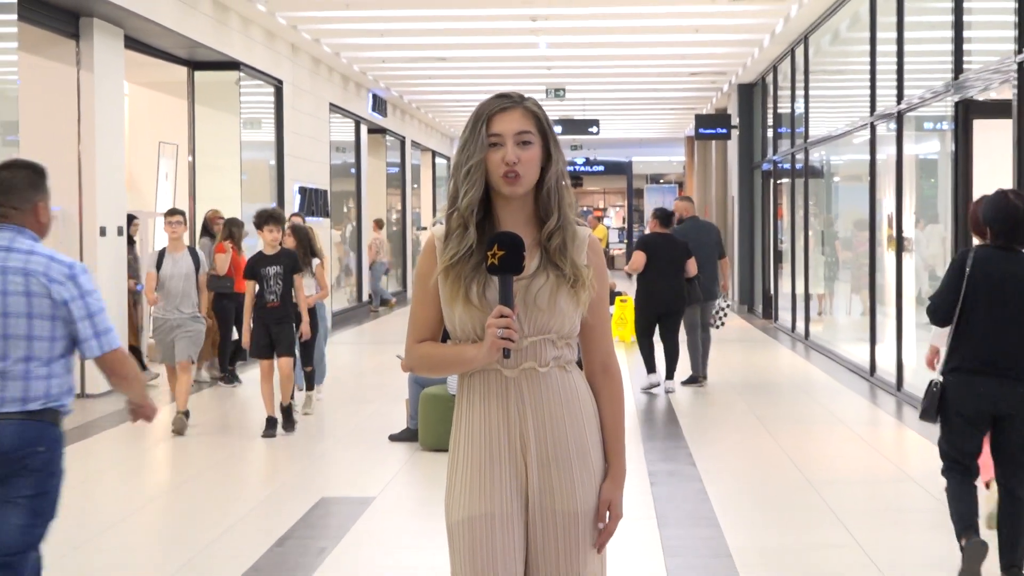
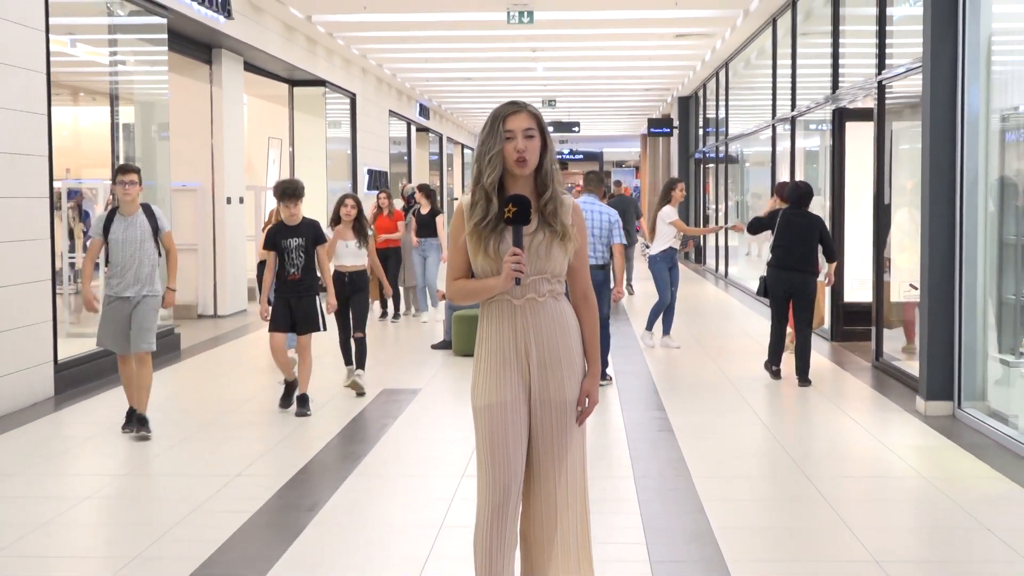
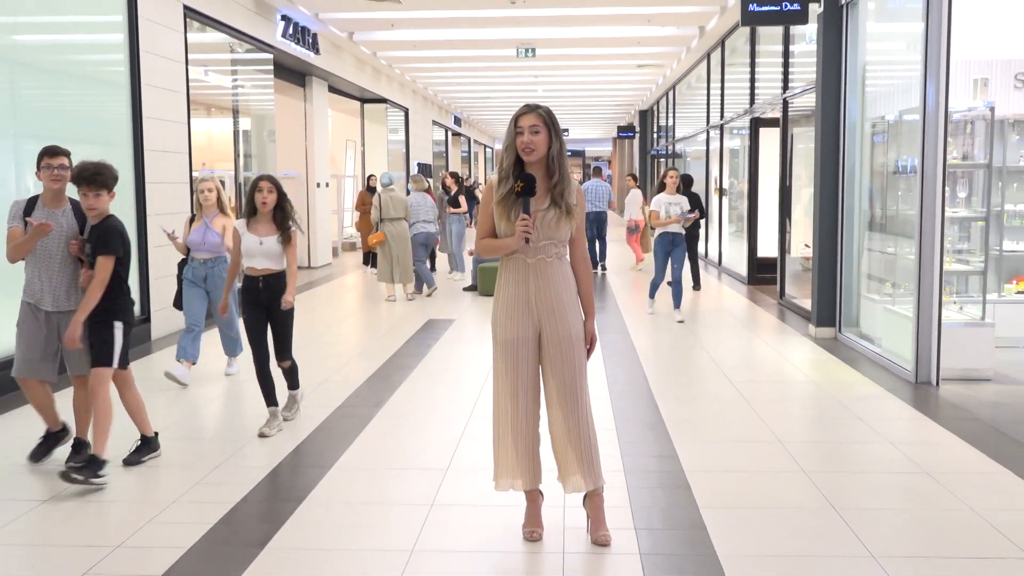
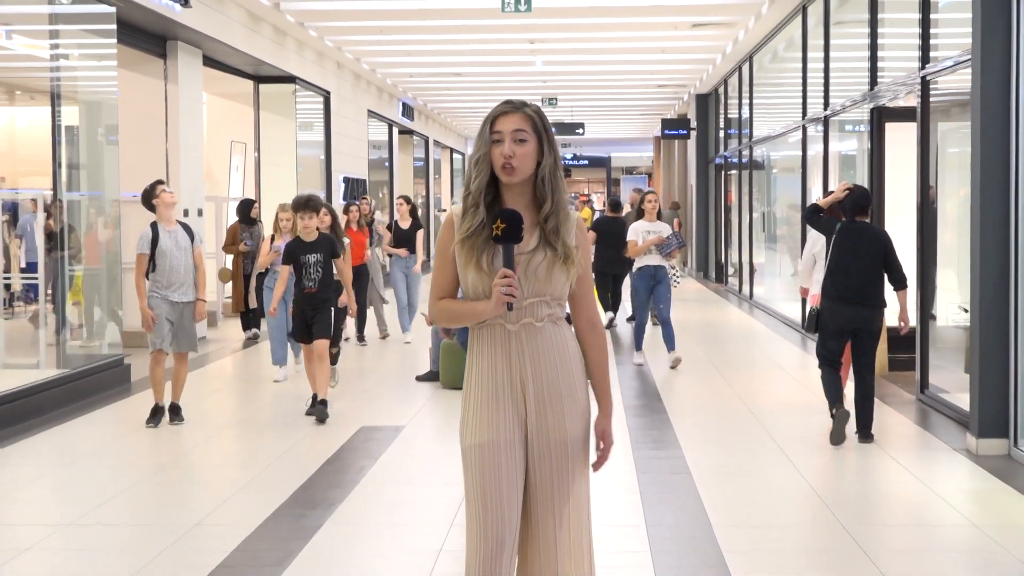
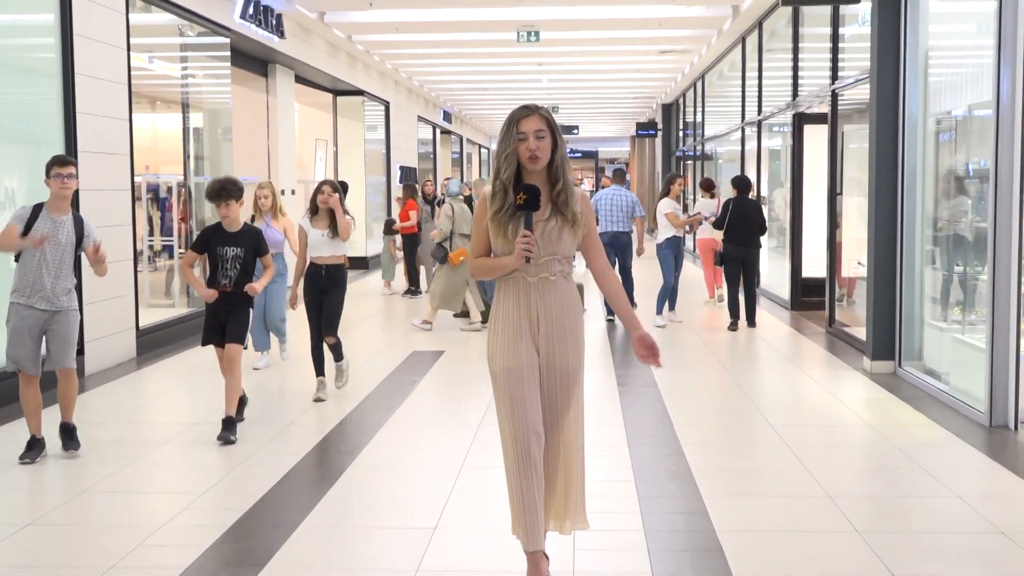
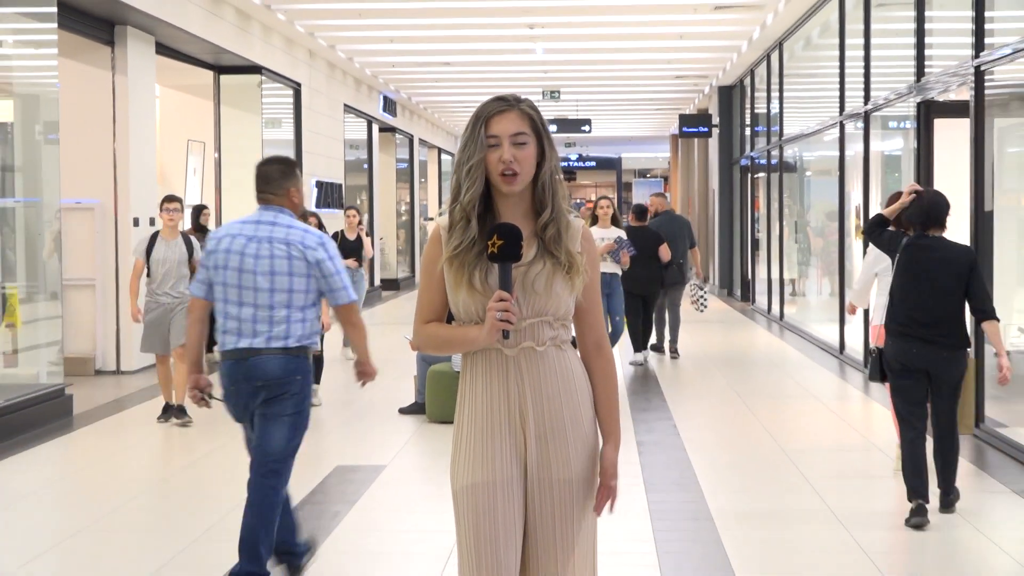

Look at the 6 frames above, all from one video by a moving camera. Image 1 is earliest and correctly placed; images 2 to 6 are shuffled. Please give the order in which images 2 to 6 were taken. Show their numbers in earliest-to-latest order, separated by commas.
6, 4, 2, 5, 3
